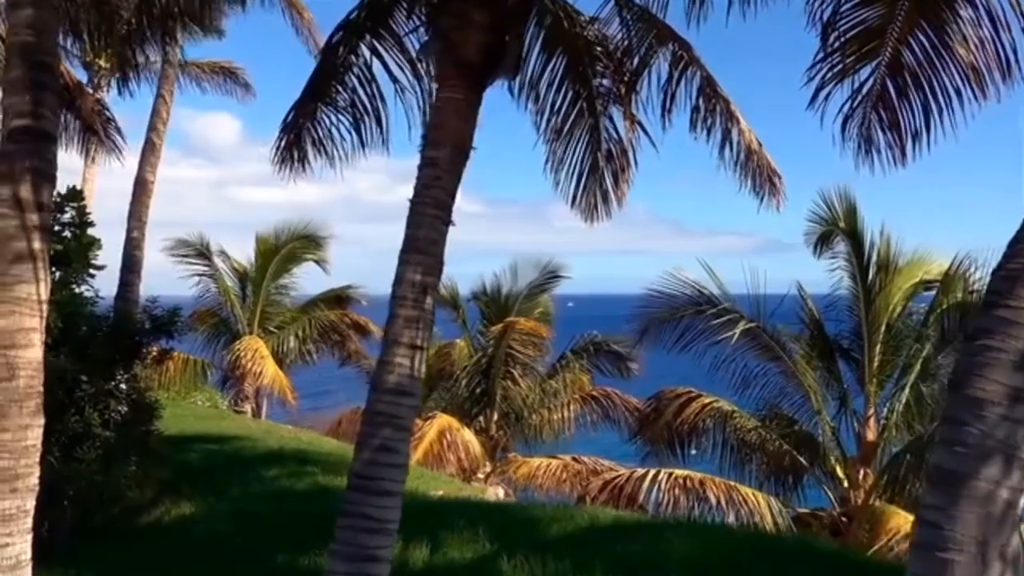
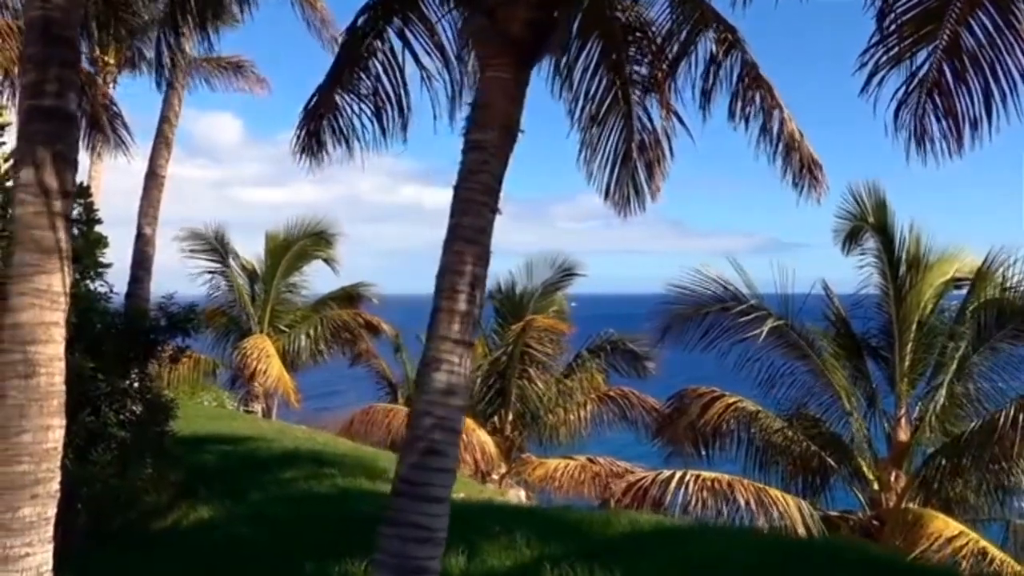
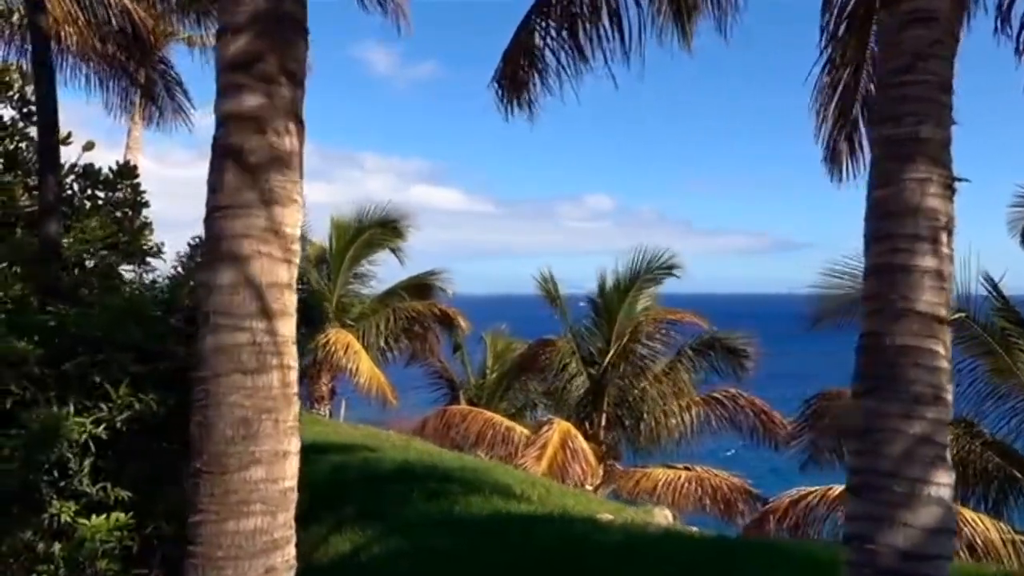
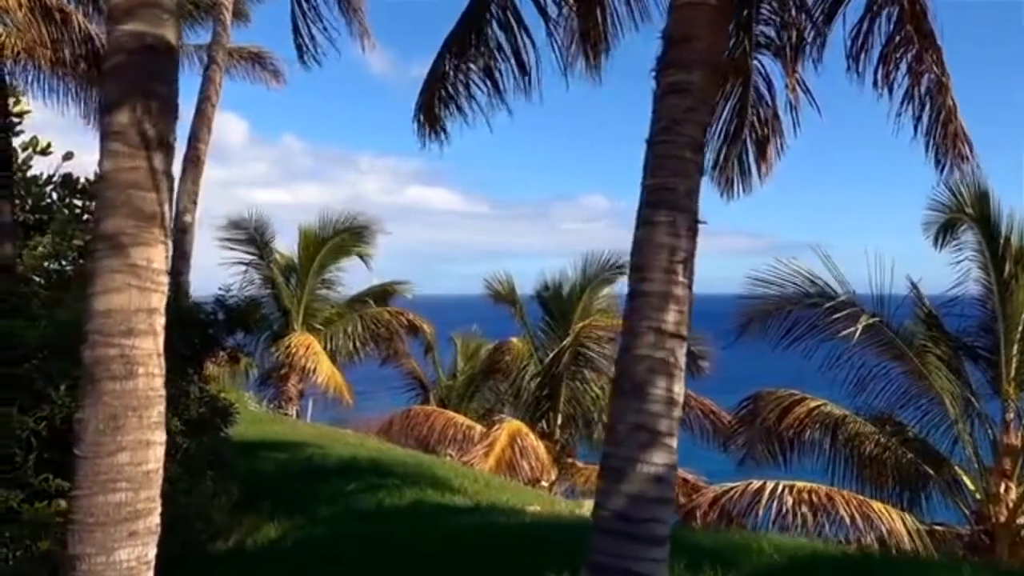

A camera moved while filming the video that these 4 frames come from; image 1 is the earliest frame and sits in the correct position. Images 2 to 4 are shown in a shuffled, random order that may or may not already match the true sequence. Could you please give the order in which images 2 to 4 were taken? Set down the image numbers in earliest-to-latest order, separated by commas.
2, 4, 3
